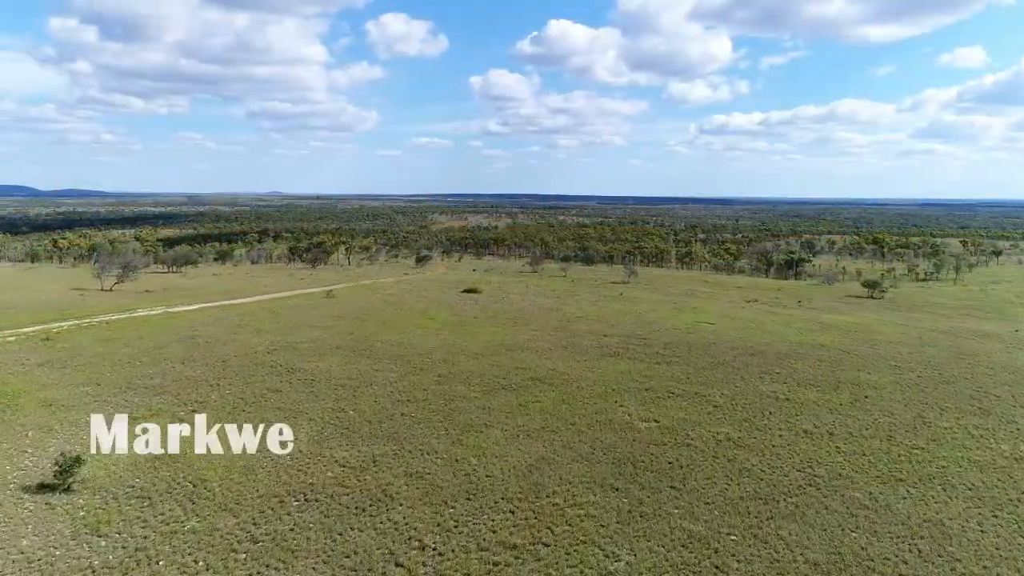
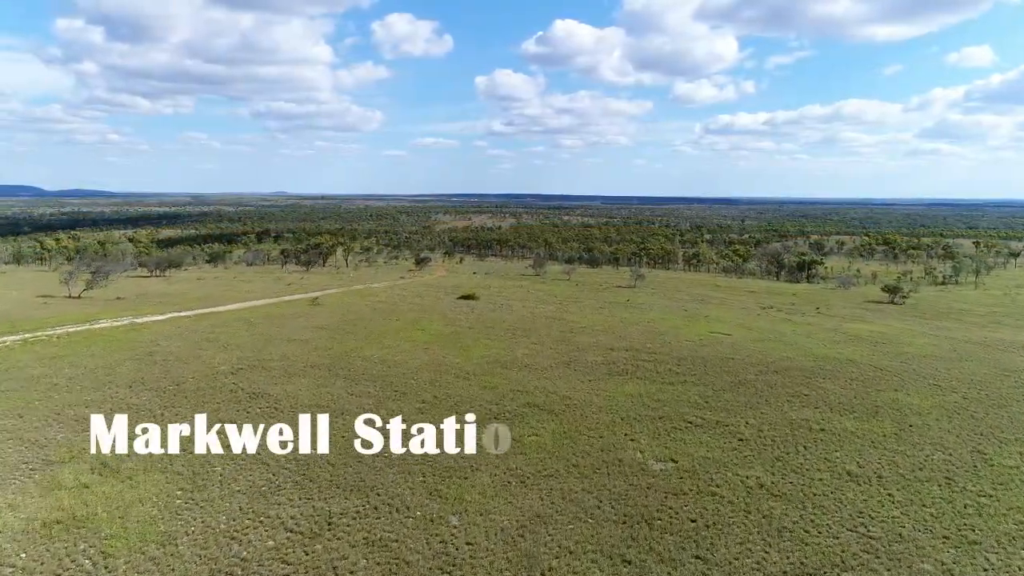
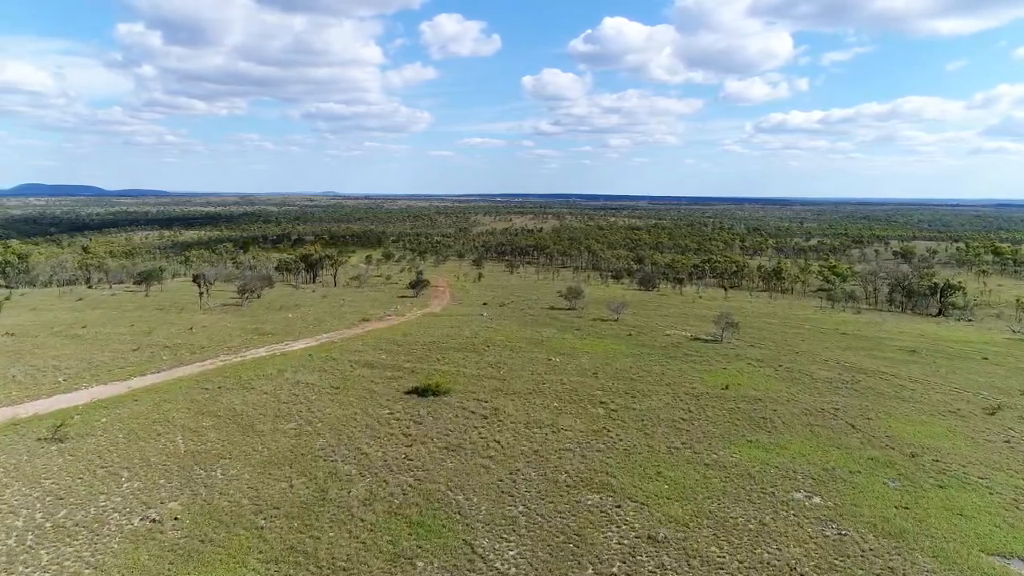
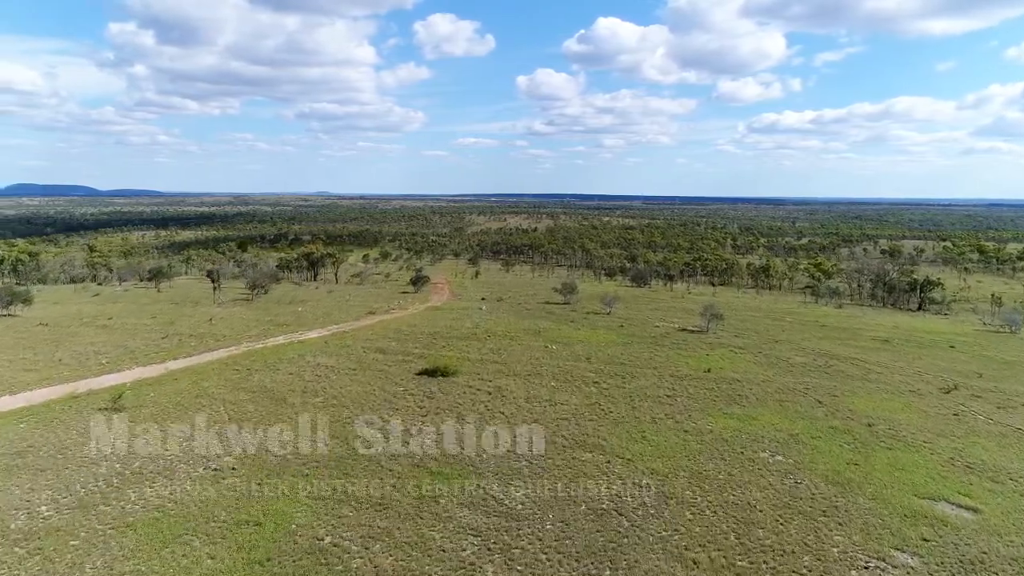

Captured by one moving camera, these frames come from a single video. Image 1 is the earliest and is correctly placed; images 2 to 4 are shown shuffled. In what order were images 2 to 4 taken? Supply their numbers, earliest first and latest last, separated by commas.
2, 4, 3
